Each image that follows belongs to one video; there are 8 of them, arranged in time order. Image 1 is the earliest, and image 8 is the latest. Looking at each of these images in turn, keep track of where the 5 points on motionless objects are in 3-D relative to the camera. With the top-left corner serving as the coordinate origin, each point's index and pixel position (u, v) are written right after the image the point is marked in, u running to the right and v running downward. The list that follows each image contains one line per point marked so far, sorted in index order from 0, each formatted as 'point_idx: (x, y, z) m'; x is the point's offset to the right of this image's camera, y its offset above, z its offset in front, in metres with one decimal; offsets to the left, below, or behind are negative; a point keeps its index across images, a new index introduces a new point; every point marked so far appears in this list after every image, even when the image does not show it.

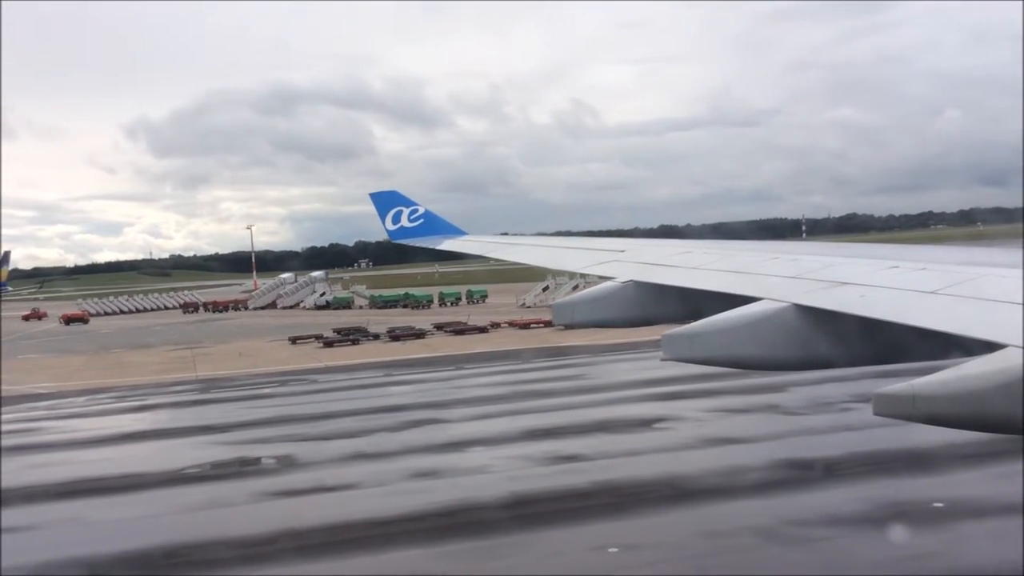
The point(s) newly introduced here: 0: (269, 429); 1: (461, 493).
0: (-3.5, -2.0, +10.5) m
1: (-0.5, -2.1, +7.5) m
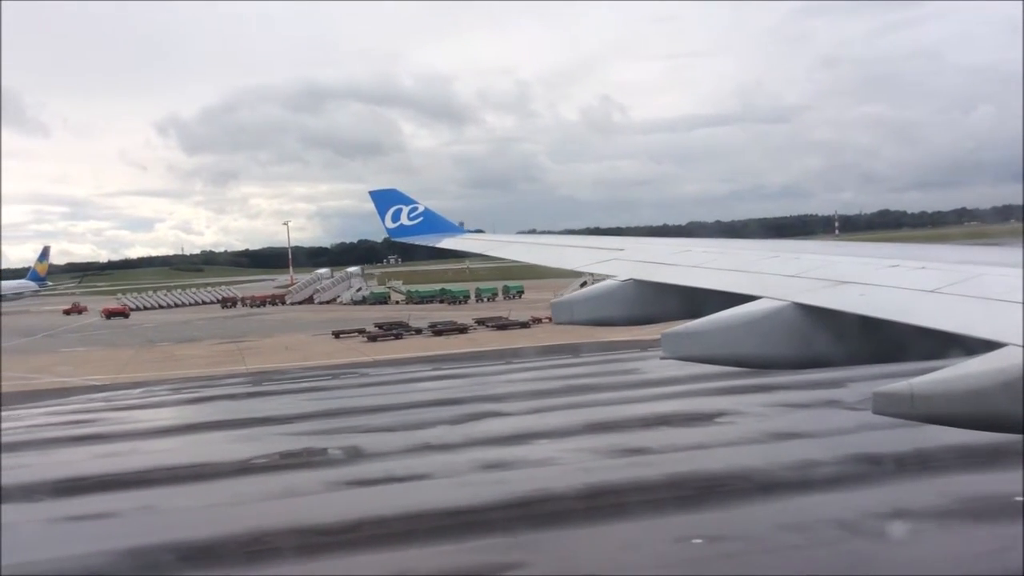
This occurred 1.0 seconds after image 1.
0: (-2.7, -1.9, +10.6) m
1: (+0.2, -2.0, +7.5) m
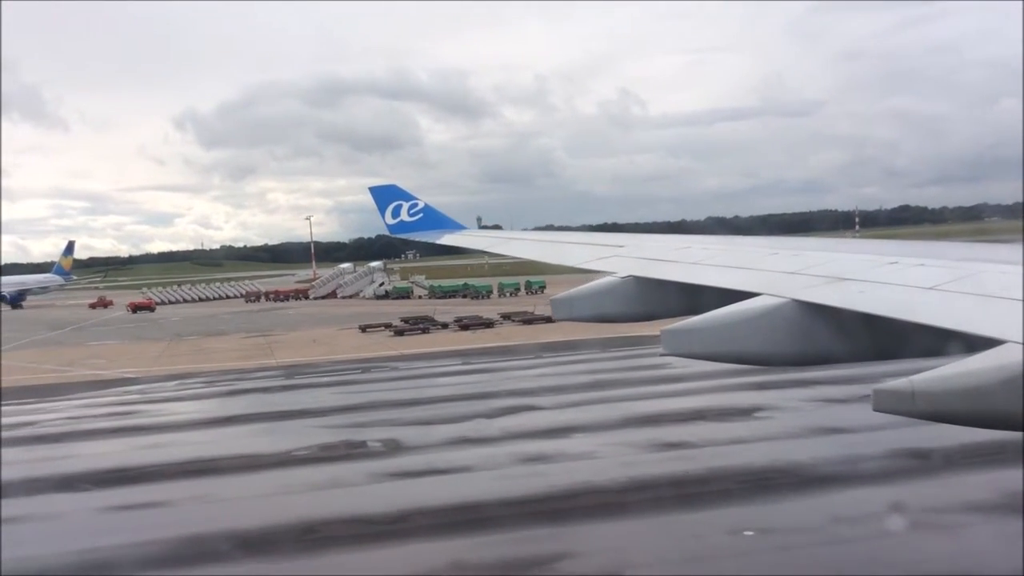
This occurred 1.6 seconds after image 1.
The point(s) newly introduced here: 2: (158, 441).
0: (-2.2, -1.8, +10.7) m
1: (+0.7, -2.0, +7.6) m
2: (-4.8, -2.1, +9.9) m
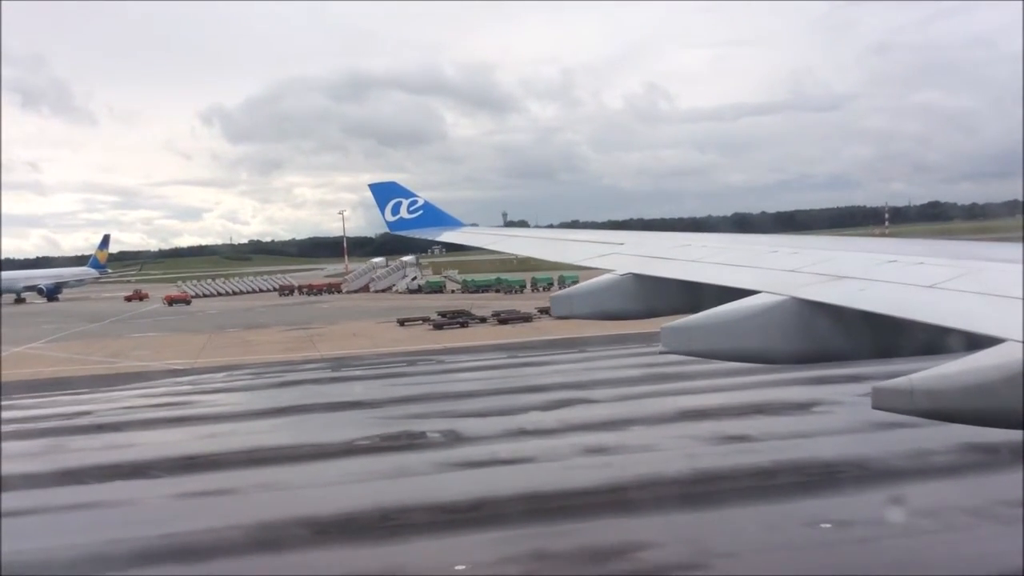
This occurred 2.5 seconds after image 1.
0: (-1.5, -1.7, +10.8) m
1: (+1.4, -1.9, +7.6) m
2: (-4.1, -2.0, +10.1) m
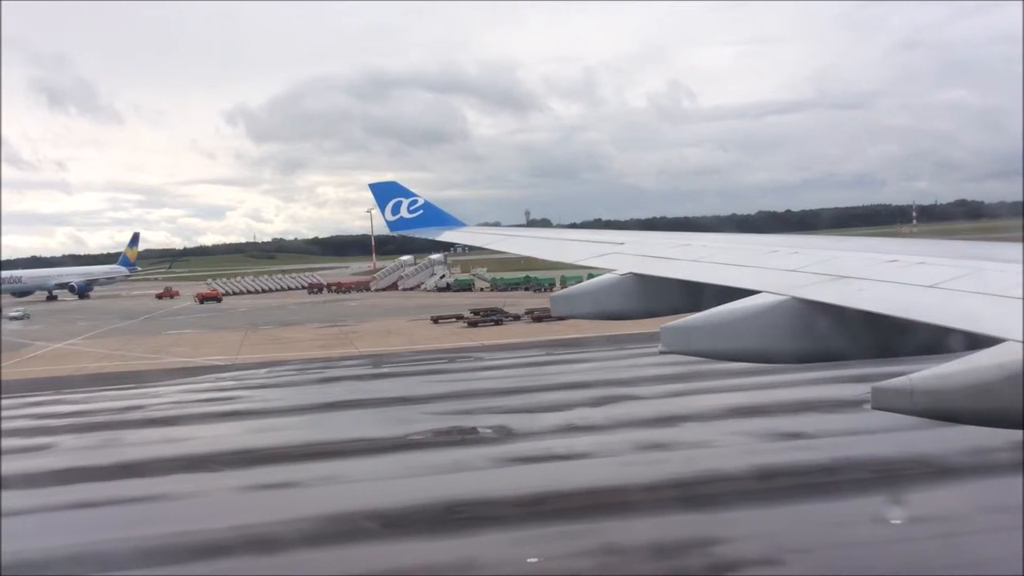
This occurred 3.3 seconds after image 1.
0: (-0.8, -1.7, +10.9) m
1: (+2.0, -1.9, +7.7) m
2: (-3.4, -1.9, +10.2) m
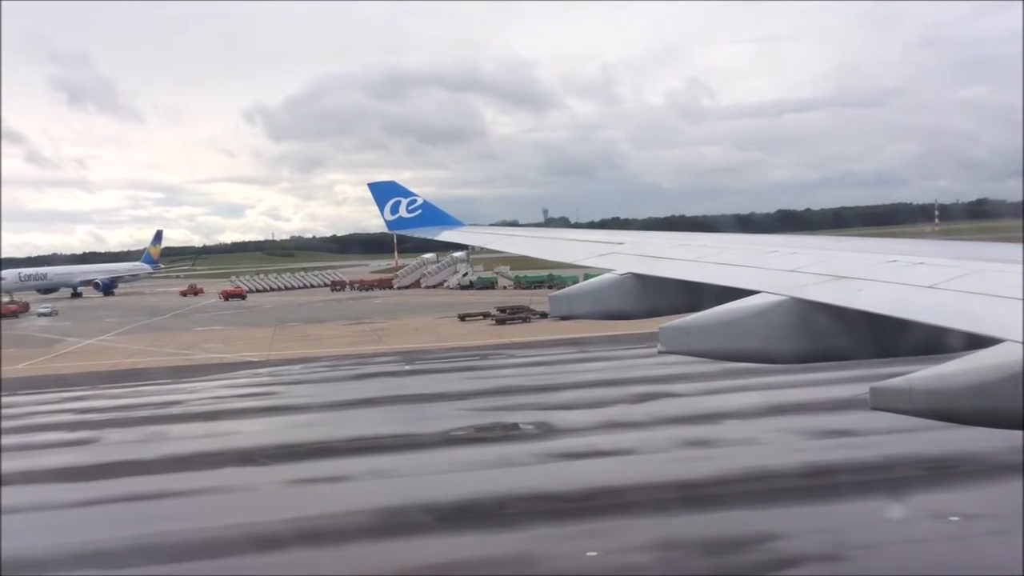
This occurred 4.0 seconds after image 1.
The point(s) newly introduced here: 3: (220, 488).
0: (-0.2, -1.6, +10.9) m
1: (+2.5, -1.8, +7.7) m
2: (-2.9, -1.9, +10.3) m
3: (-3.2, -2.2, +7.9) m
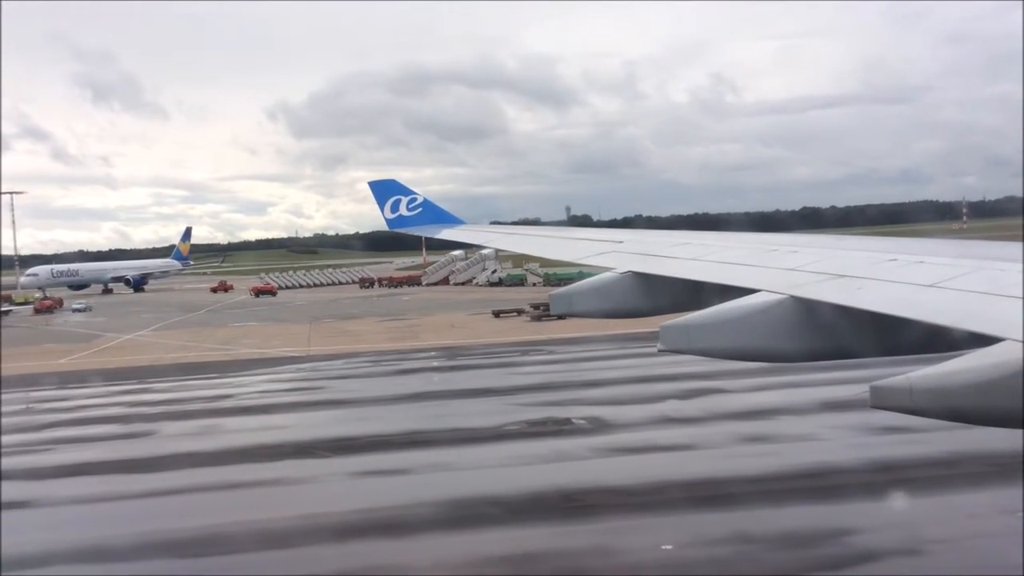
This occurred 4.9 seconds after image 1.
0: (+0.5, -1.6, +11.0) m
1: (+3.1, -1.8, +7.7) m
2: (-2.2, -1.8, +10.4) m
3: (-2.5, -2.1, +8.0) m
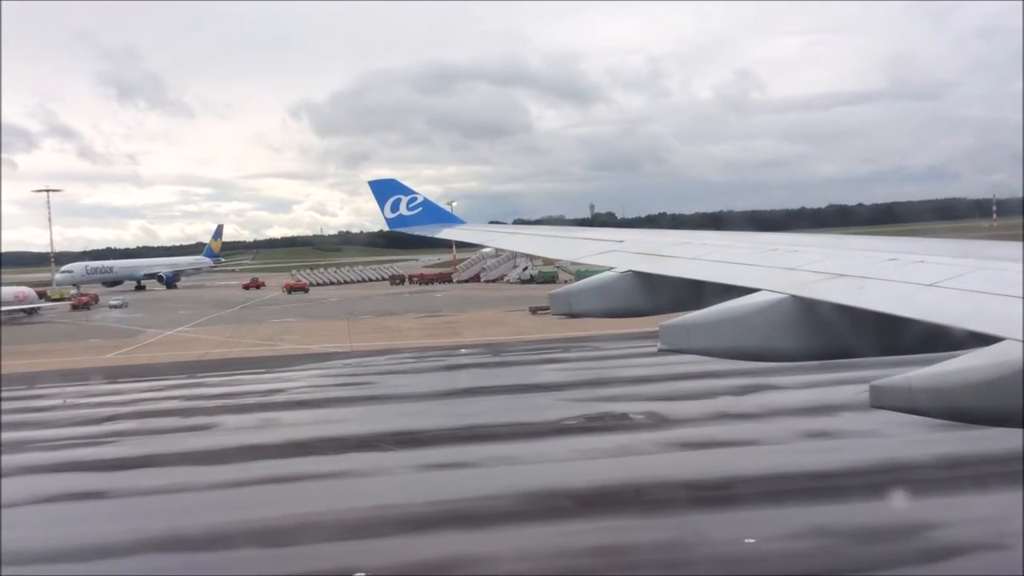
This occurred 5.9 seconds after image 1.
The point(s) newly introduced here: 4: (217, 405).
0: (+1.2, -1.5, +11.0) m
1: (+3.9, -1.7, +7.7) m
2: (-1.4, -1.7, +10.5) m
3: (-1.8, -2.1, +8.2) m
4: (-4.6, -1.8, +11.4) m
